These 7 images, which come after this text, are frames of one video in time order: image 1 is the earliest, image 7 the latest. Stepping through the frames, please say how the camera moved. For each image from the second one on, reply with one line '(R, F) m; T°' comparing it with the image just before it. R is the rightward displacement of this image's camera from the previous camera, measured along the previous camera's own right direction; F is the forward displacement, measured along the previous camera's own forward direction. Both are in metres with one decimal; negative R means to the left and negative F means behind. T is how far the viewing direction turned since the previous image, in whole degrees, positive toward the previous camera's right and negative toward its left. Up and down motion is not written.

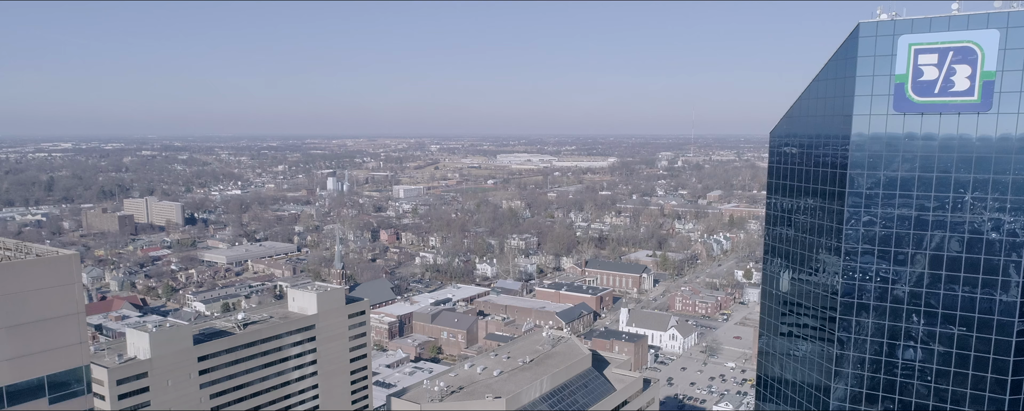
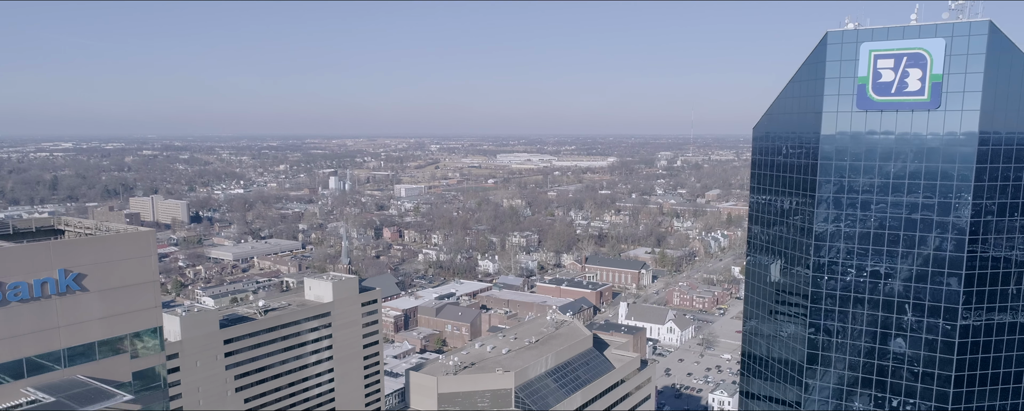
(-0.5, -3.1) m; 0°
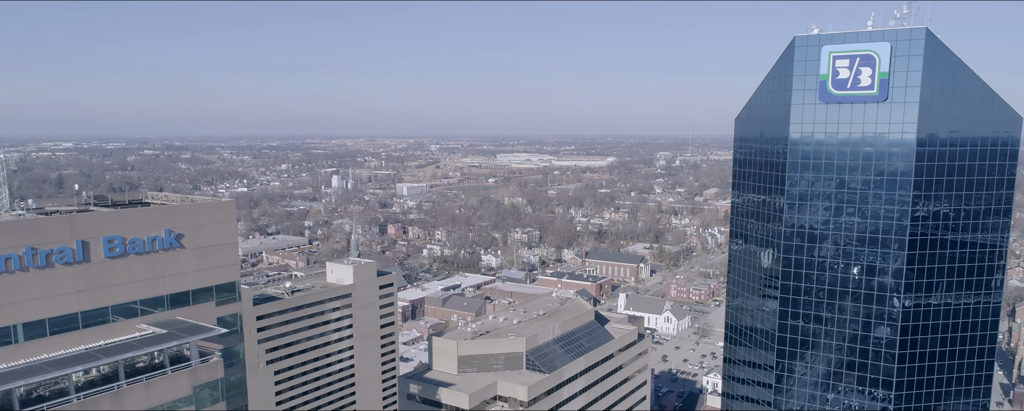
(-0.8, -4.5) m; 0°
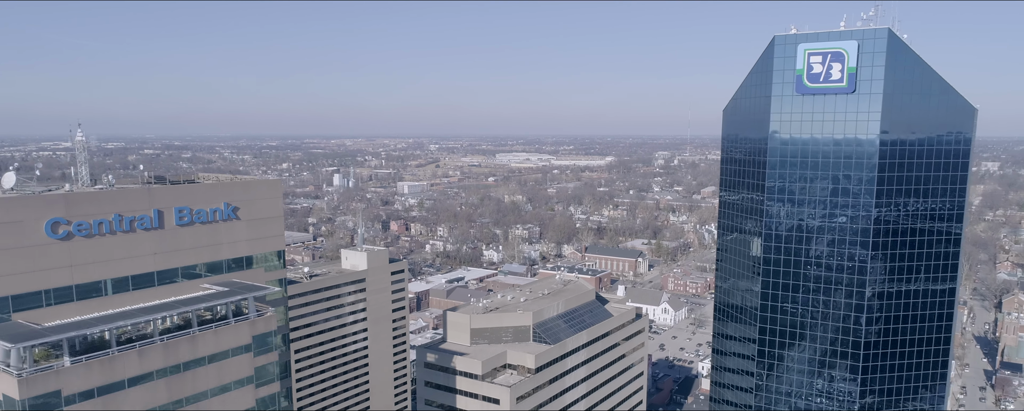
(-0.7, -3.6) m; 0°
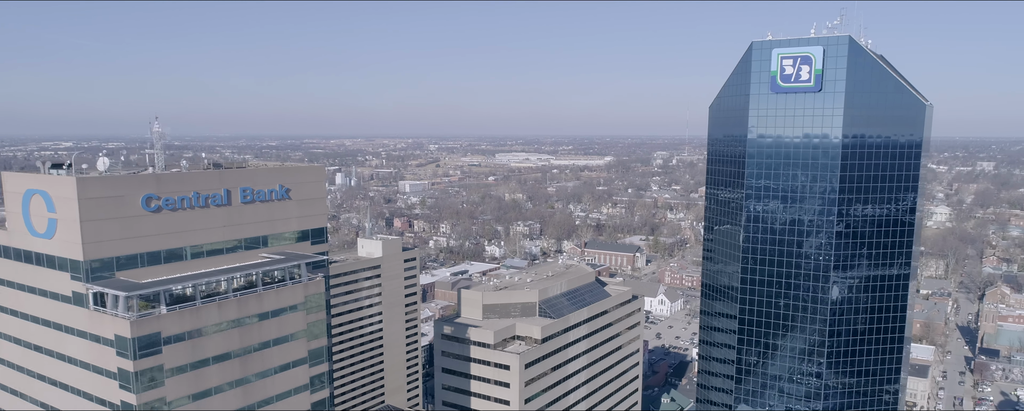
(-0.7, -4.7) m; 0°
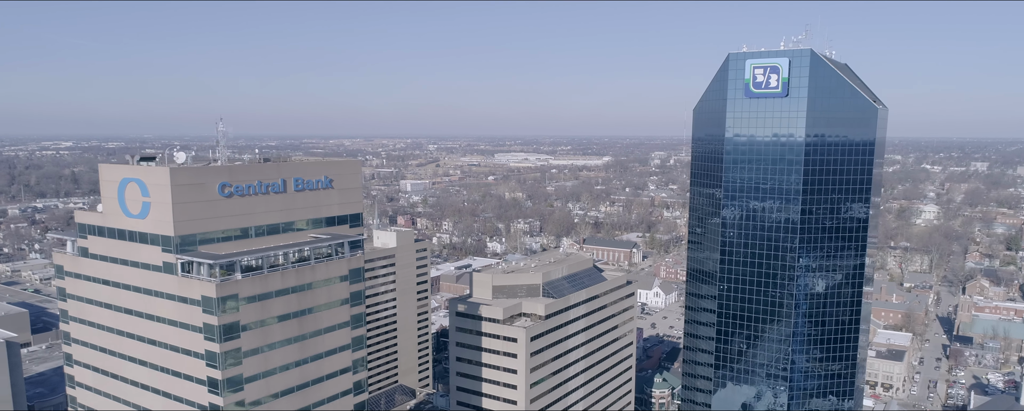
(-0.7, -5.7) m; 0°
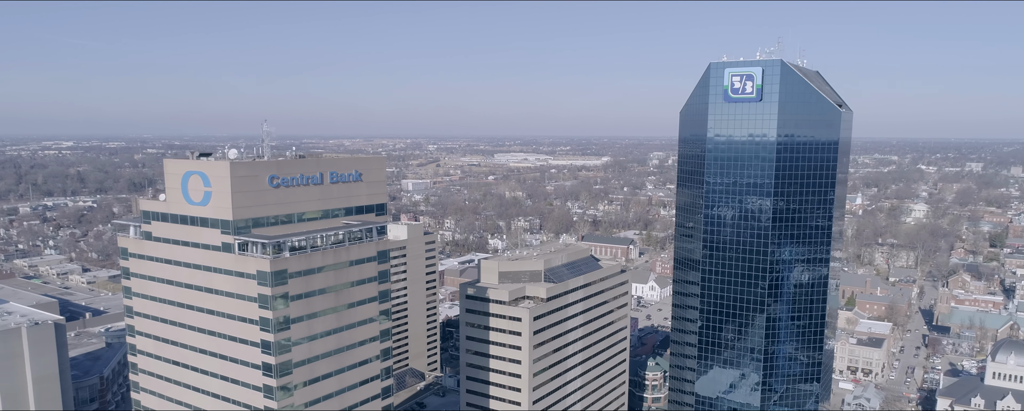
(-0.5, -5.5) m; 0°
